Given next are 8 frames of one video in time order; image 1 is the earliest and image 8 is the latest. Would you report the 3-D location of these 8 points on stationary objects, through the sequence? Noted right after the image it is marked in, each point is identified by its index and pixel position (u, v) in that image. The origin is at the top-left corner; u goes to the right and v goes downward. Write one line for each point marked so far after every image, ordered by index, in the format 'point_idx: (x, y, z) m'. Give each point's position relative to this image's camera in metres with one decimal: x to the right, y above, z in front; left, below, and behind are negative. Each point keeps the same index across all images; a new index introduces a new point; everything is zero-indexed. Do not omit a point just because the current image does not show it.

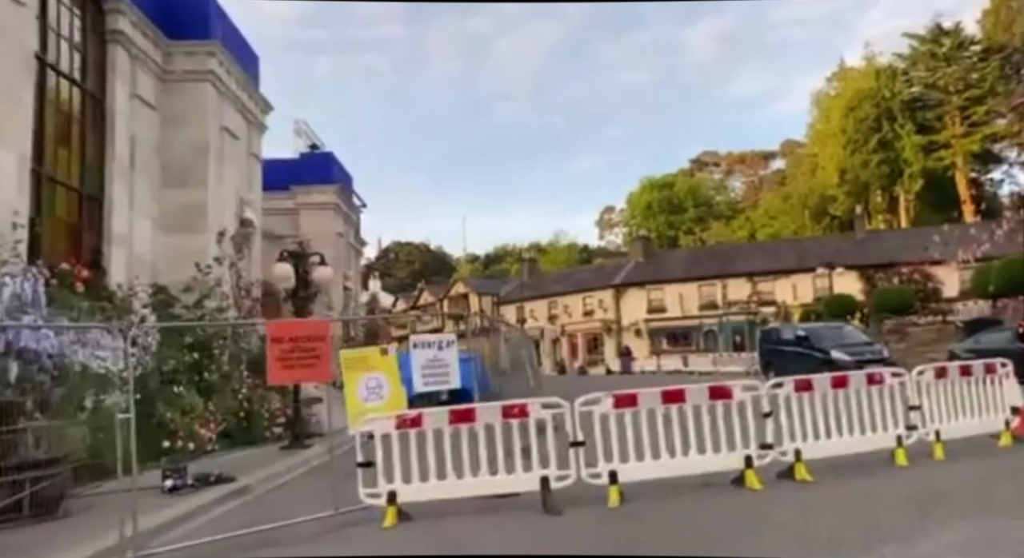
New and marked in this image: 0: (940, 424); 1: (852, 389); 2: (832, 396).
0: (+4.5, -1.5, +7.6) m
1: (+3.4, -1.1, +7.2) m
2: (+3.1, -1.1, +7.2) m
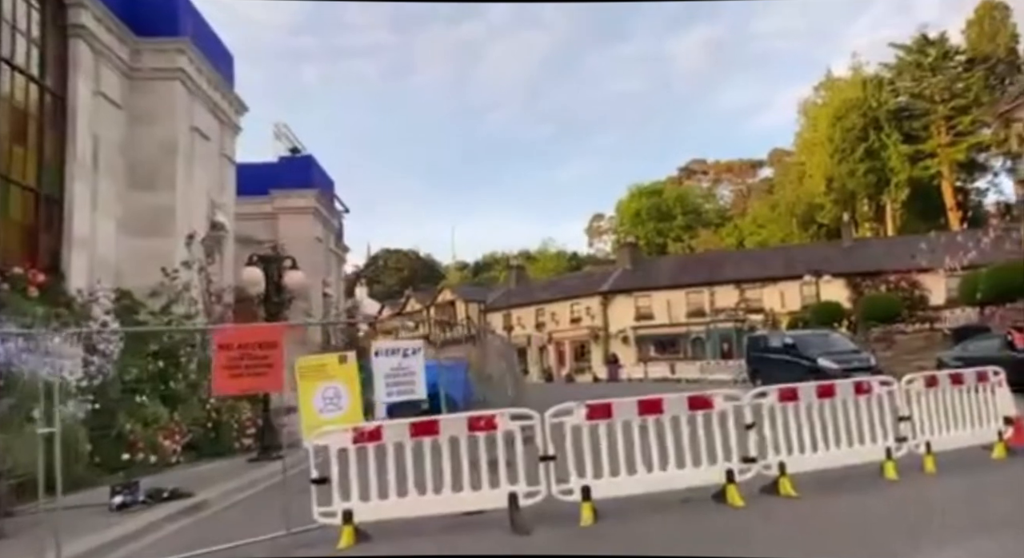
0: (+4.2, -1.6, +7.3) m
1: (+3.1, -1.1, +6.9) m
2: (+2.9, -1.2, +6.8) m
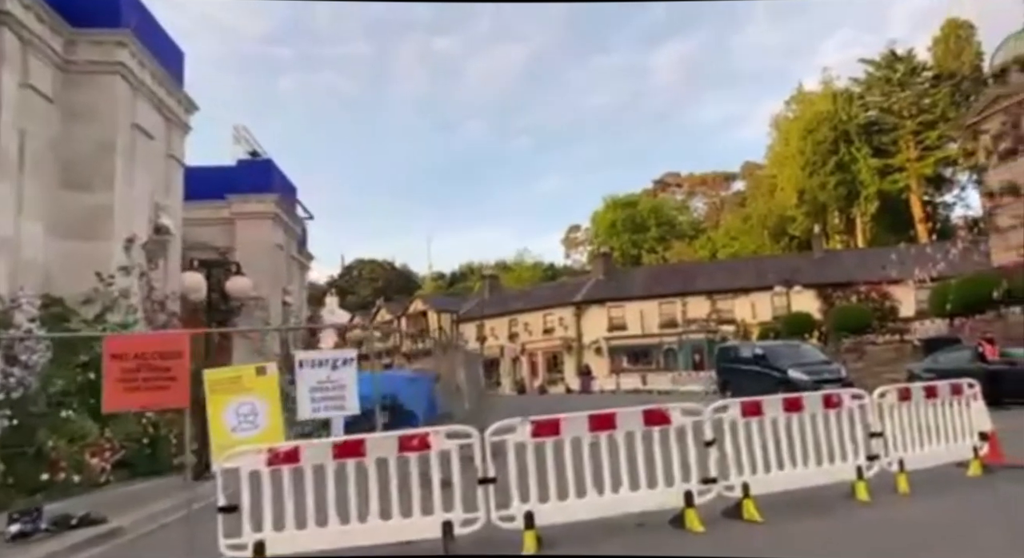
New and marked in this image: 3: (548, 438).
0: (+3.7, -1.6, +6.9) m
1: (+2.6, -1.2, +6.4) m
2: (+2.4, -1.2, +6.3) m
3: (+0.3, -1.2, +5.3) m
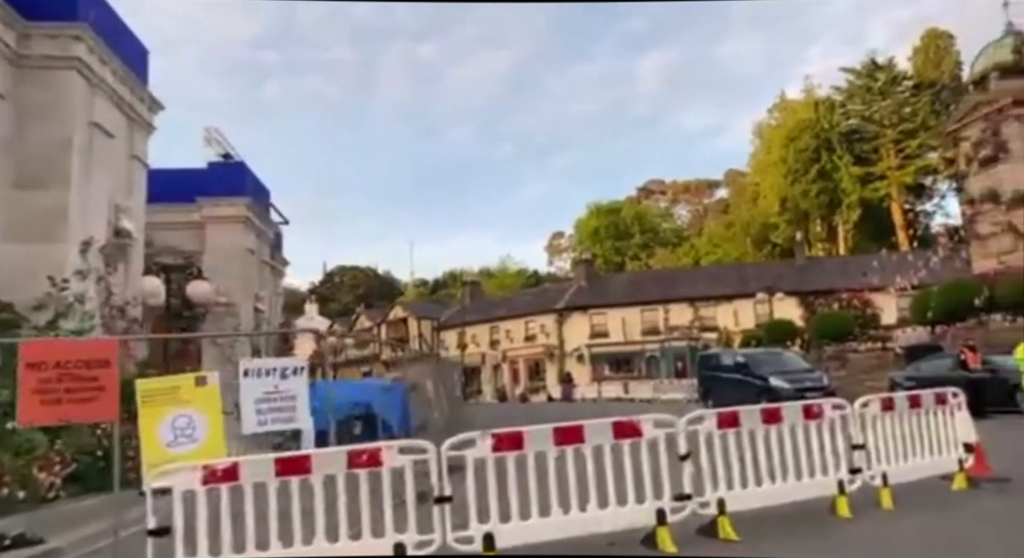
0: (+3.4, -1.7, +6.6) m
1: (+2.3, -1.2, +6.1) m
2: (+2.1, -1.3, +6.0) m
3: (0.0, -1.2, +4.9) m
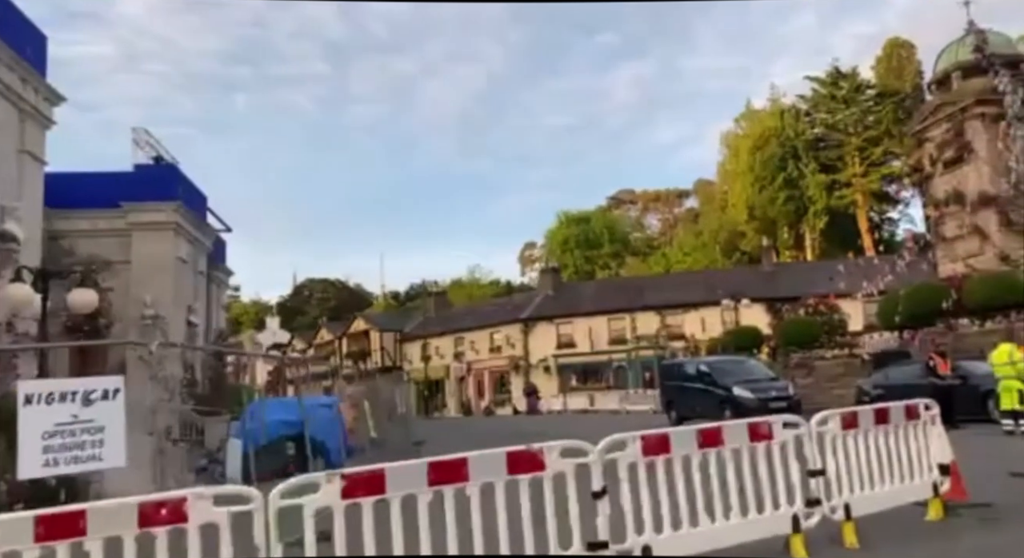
0: (+2.6, -1.6, +5.5) m
1: (+1.5, -1.2, +5.0) m
2: (+1.3, -1.2, +4.9) m
3: (-0.8, -1.2, +3.8) m
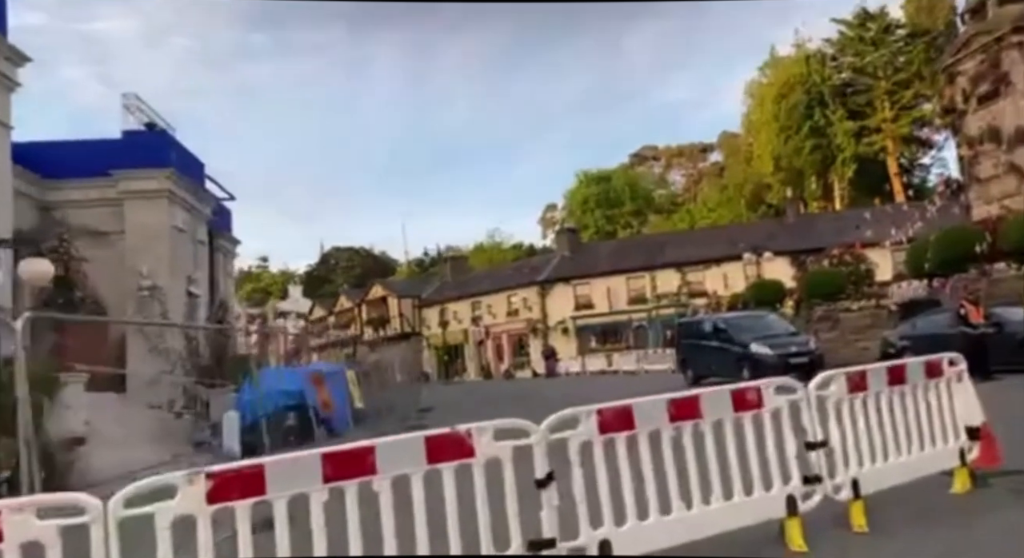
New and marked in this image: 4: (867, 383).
0: (+2.3, -1.2, +4.7) m
1: (+1.1, -0.8, +4.2) m
2: (+0.9, -0.9, +4.1) m
3: (-1.2, -0.9, +3.1) m
4: (+2.4, -0.7, +4.9) m
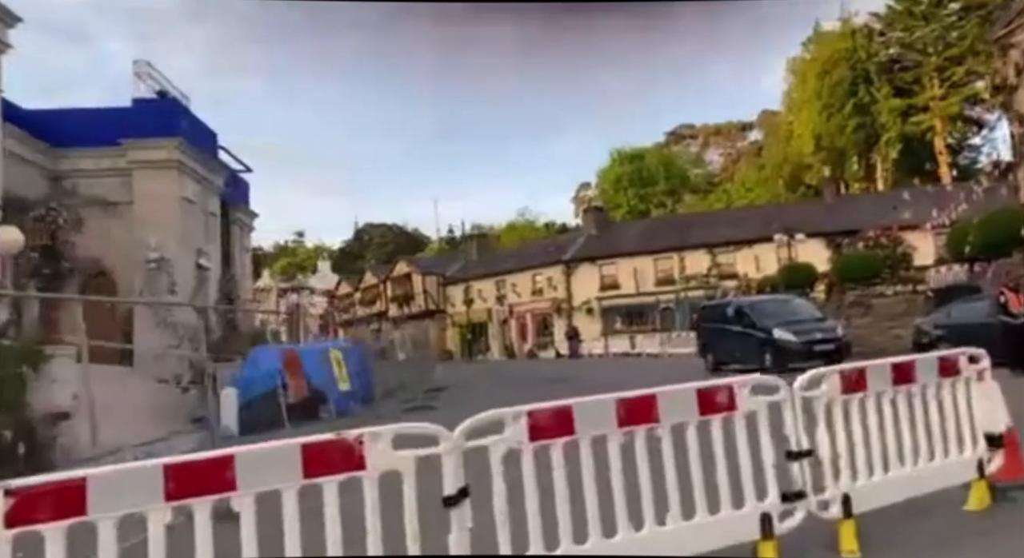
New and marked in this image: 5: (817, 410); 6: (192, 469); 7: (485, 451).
0: (+1.9, -1.1, +4.0) m
1: (+0.7, -0.7, +3.6) m
2: (+0.5, -0.8, +3.5) m
3: (-1.6, -0.8, +2.5) m
4: (+2.1, -0.6, +4.2) m
5: (+1.7, -0.7, +4.0) m
6: (-1.2, -0.7, +2.8) m
7: (-0.1, -0.7, +3.2) m
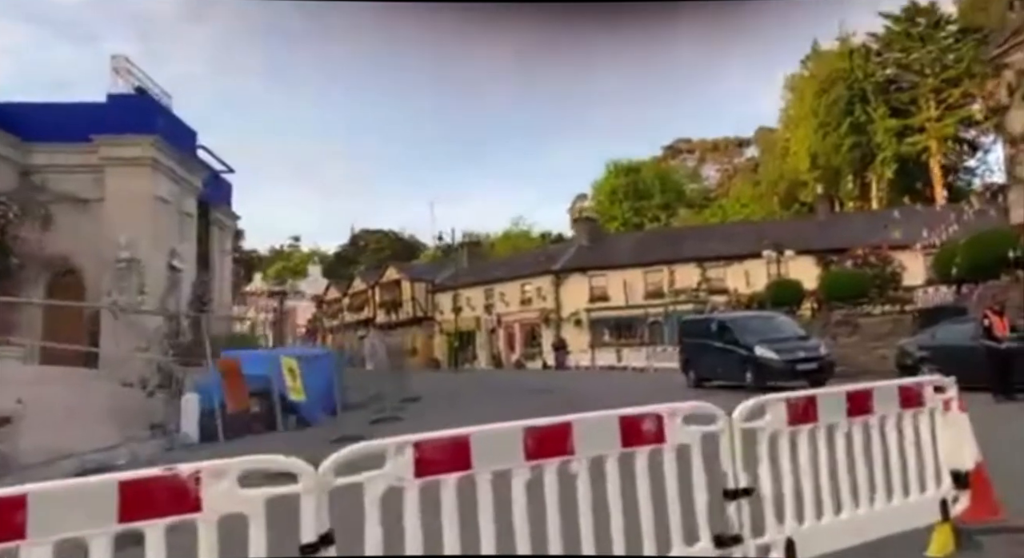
0: (+1.4, -1.2, +3.6) m
1: (+0.3, -0.8, +3.2) m
2: (+0.1, -0.8, +3.1) m
3: (-2.0, -0.8, +2.1) m
4: (+1.6, -0.7, +3.8) m
5: (+1.3, -0.8, +3.6) m
6: (-1.6, -0.7, +2.4) m
7: (-0.5, -0.8, +2.8) m
